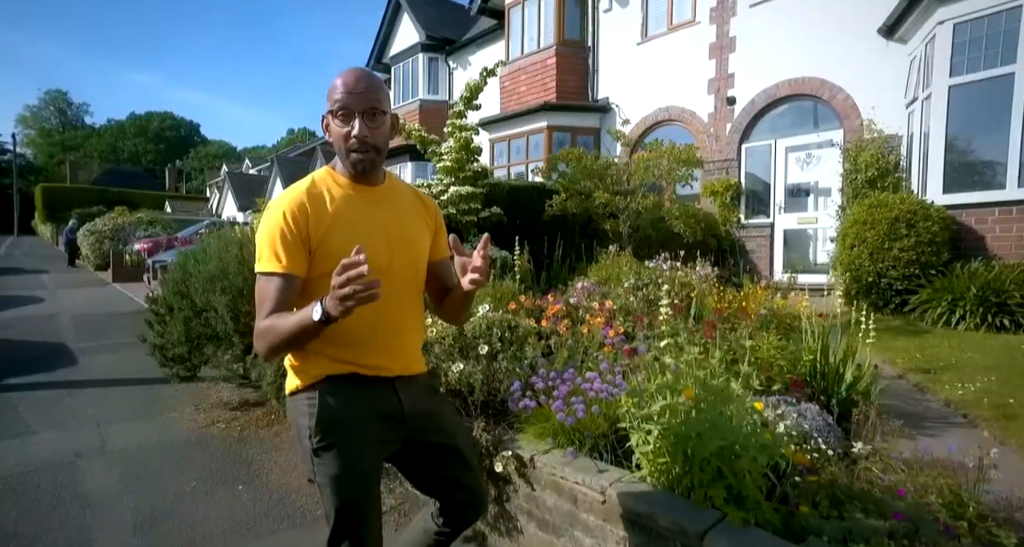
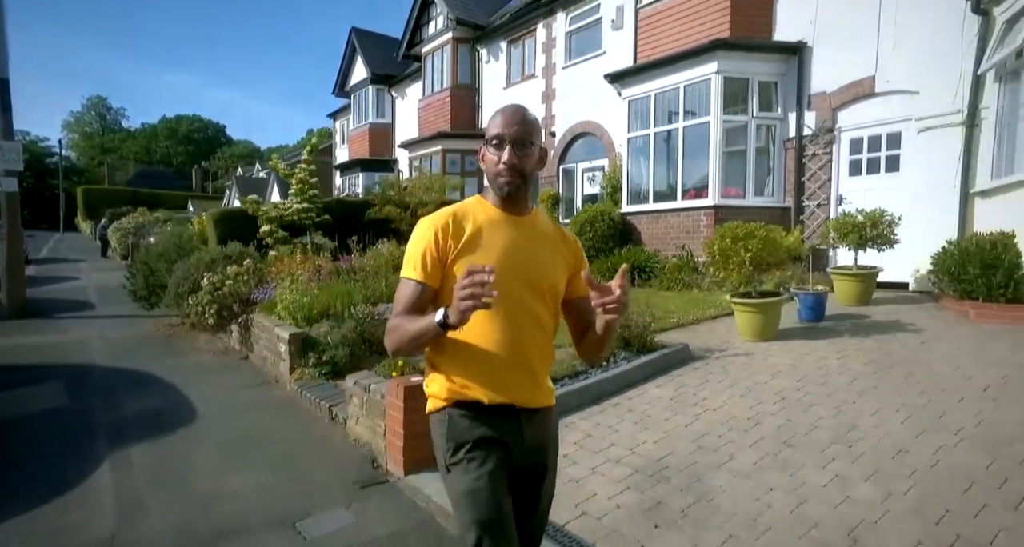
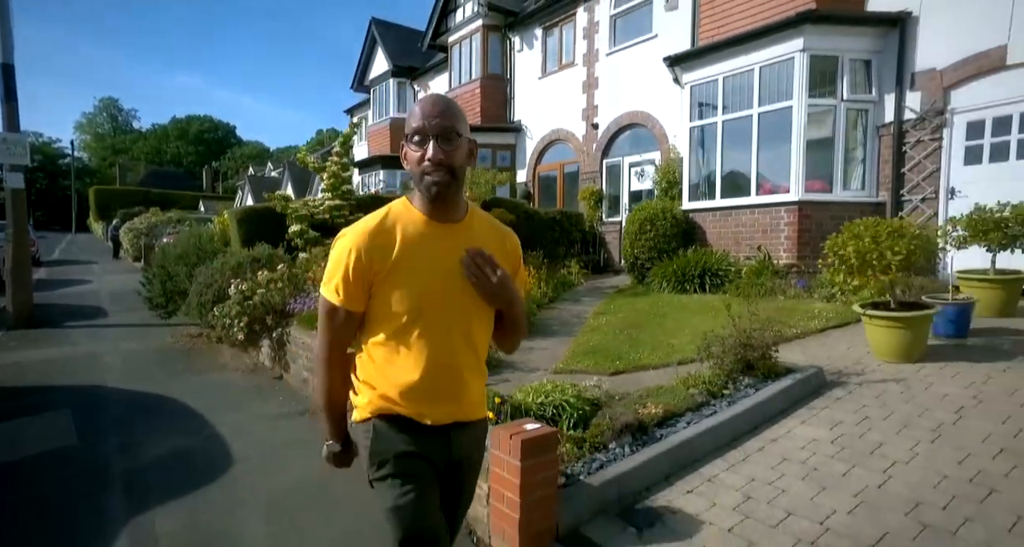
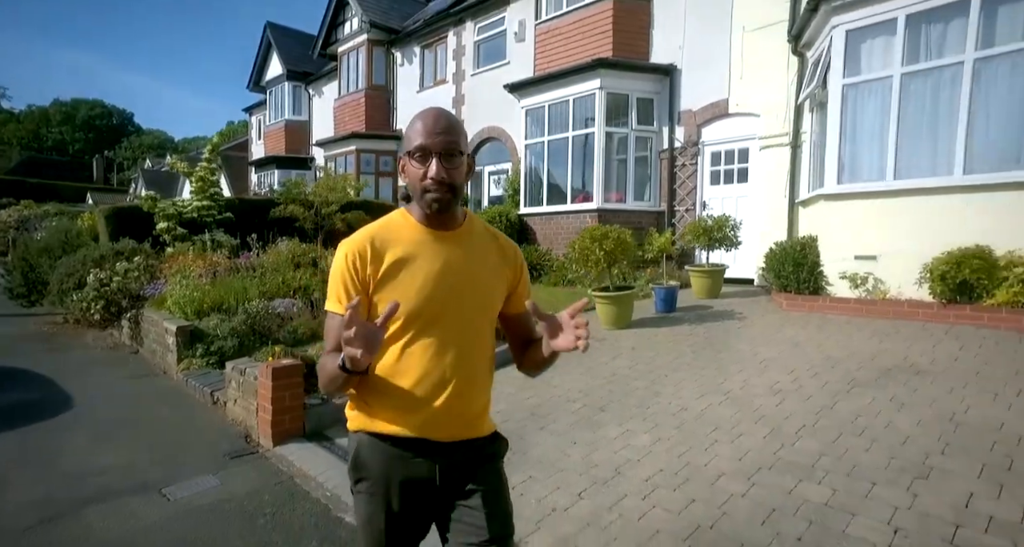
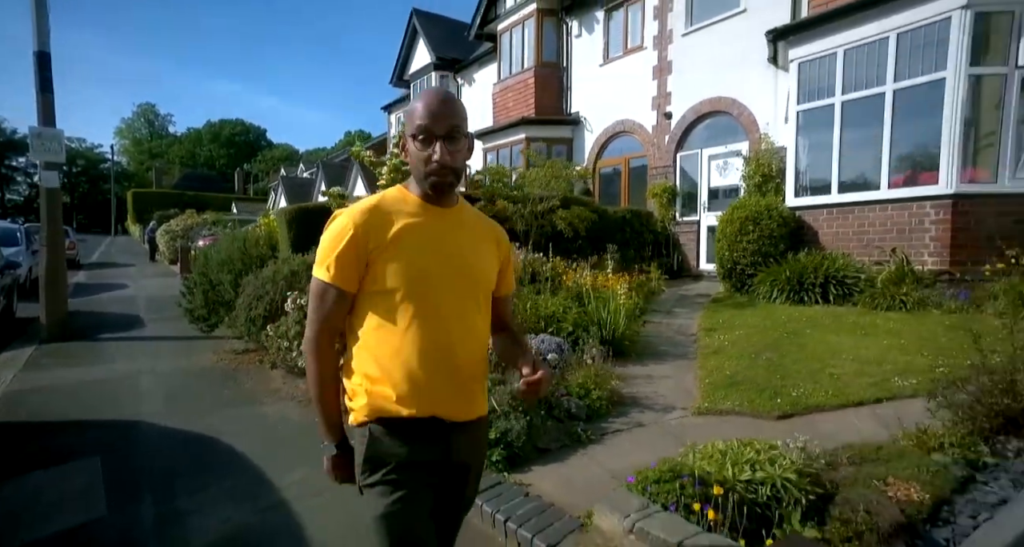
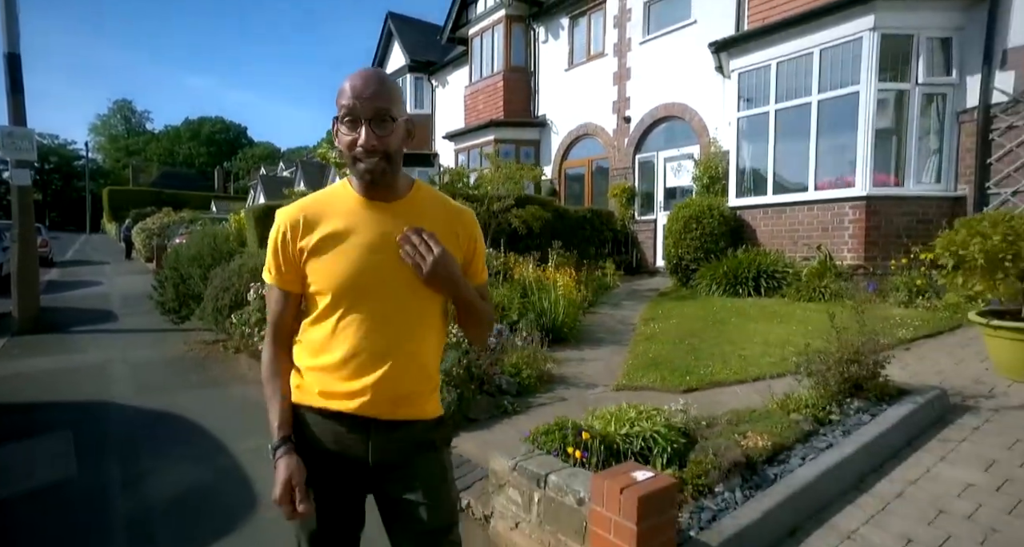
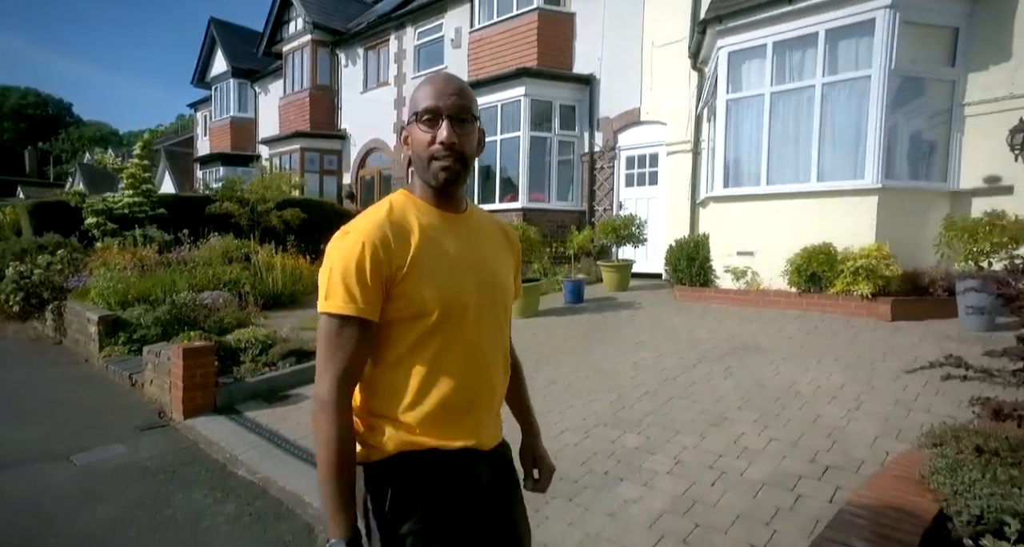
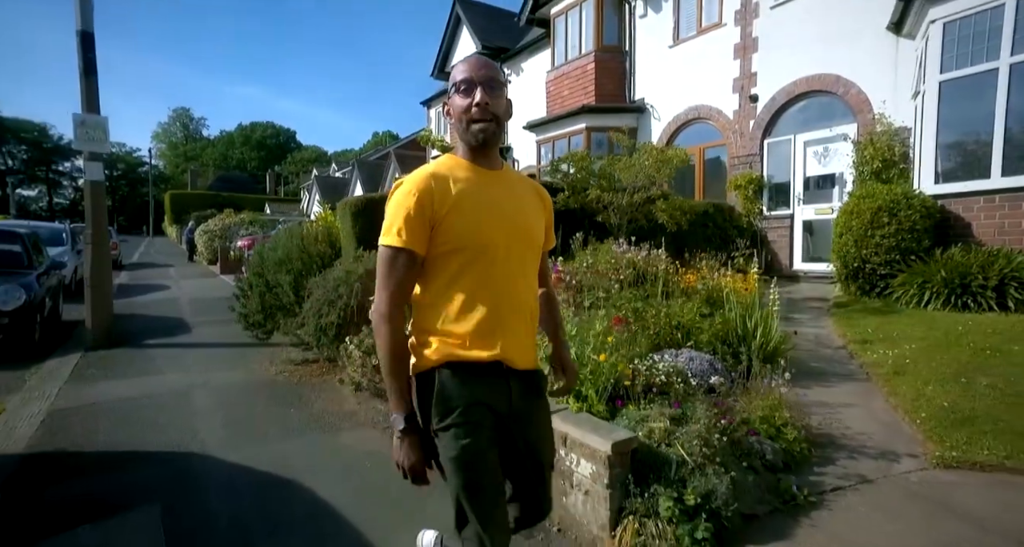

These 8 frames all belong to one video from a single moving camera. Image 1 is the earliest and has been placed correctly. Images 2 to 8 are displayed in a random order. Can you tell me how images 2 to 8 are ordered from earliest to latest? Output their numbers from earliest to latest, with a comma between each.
8, 5, 6, 3, 2, 4, 7
